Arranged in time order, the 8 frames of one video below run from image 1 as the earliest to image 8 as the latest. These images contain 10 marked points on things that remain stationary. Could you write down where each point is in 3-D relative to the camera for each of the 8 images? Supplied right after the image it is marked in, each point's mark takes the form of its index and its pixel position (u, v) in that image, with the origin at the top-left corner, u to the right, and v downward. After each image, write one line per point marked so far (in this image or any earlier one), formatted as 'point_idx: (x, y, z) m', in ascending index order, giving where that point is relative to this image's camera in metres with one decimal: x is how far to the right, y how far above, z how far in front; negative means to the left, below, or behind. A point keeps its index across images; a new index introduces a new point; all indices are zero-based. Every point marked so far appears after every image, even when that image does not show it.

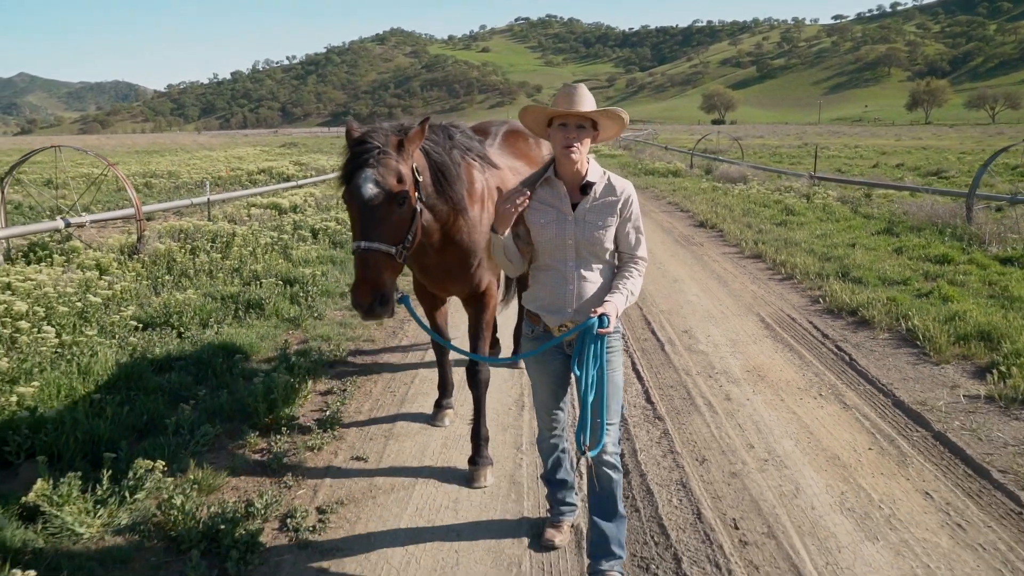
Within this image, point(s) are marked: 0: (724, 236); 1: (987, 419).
0: (+2.8, +0.7, +10.4) m
1: (+2.5, -0.7, +4.2) m
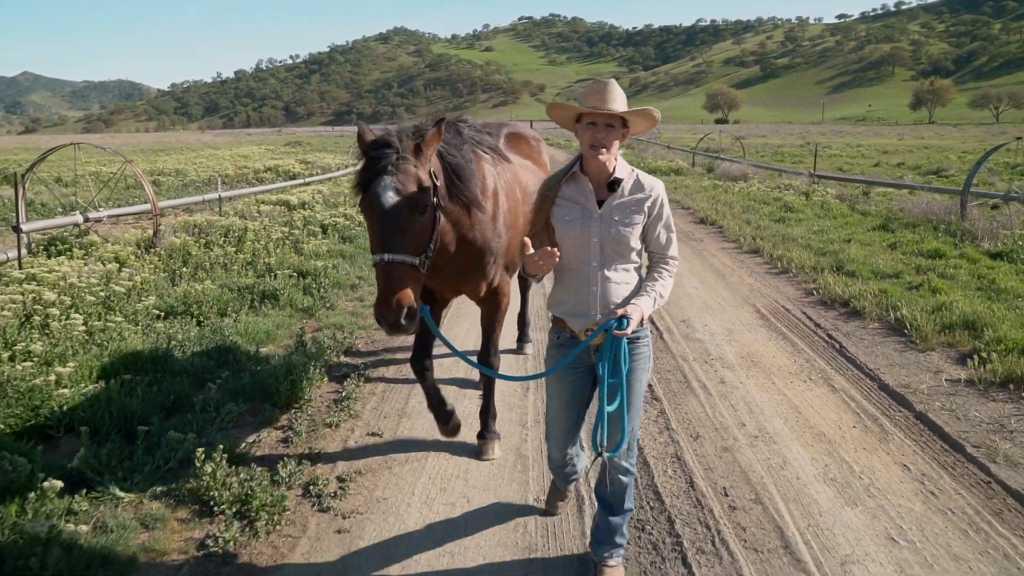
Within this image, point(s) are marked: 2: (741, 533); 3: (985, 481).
0: (+2.8, +0.8, +10.7) m
1: (+2.5, -0.6, +4.4) m
2: (+0.9, -0.9, +3.0) m
3: (+2.1, -0.9, +3.5) m
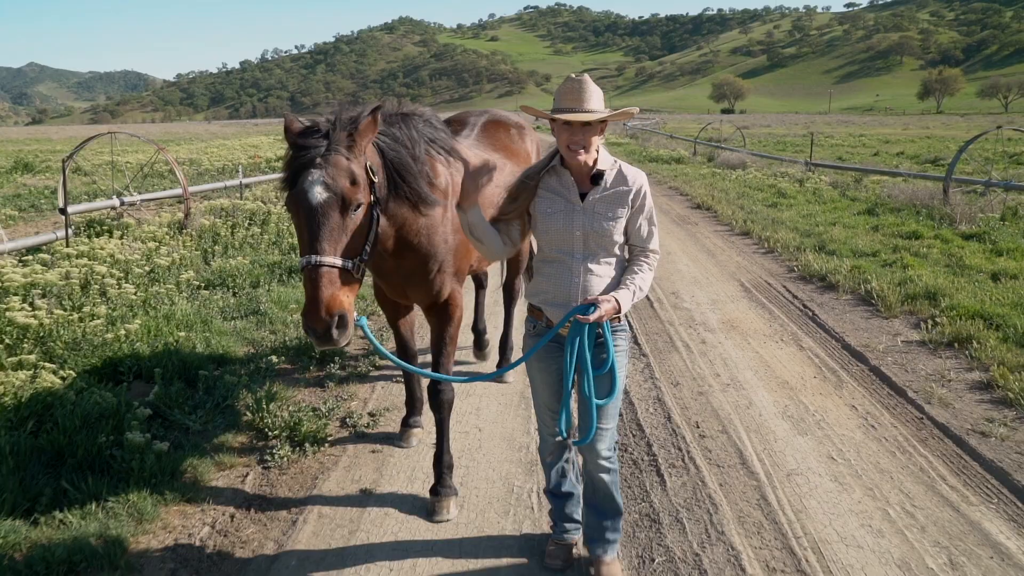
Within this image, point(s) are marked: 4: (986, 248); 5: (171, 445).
0: (+2.9, +1.0, +11.3) m
1: (+2.6, -0.4, +5.0) m
2: (+0.9, -0.8, +3.7) m
3: (+2.1, -0.7, +4.1) m
4: (+4.9, +0.4, +8.1) m
5: (-1.6, -0.7, +3.7) m
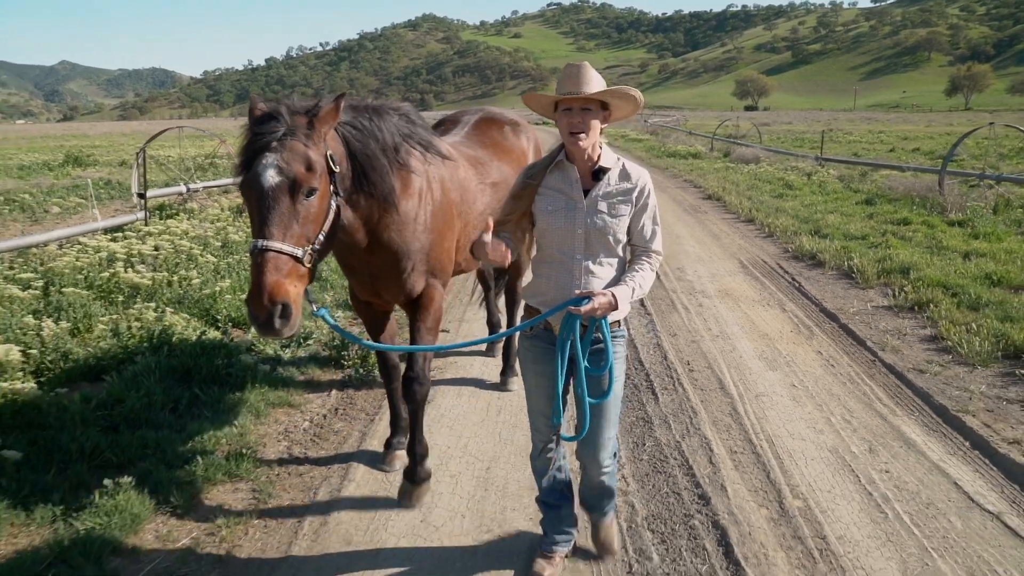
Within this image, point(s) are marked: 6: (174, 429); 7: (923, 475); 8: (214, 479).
0: (+3.3, +1.3, +12.1) m
1: (+2.8, -0.2, +5.9) m
2: (+1.1, -0.5, +4.6) m
3: (+2.3, -0.5, +5.0) m
4: (+5.1, +0.6, +8.9) m
5: (-1.4, -0.5, +4.7) m
6: (-1.6, -0.7, +3.9) m
7: (+1.8, -0.8, +3.4) m
8: (-1.3, -0.8, +3.5) m
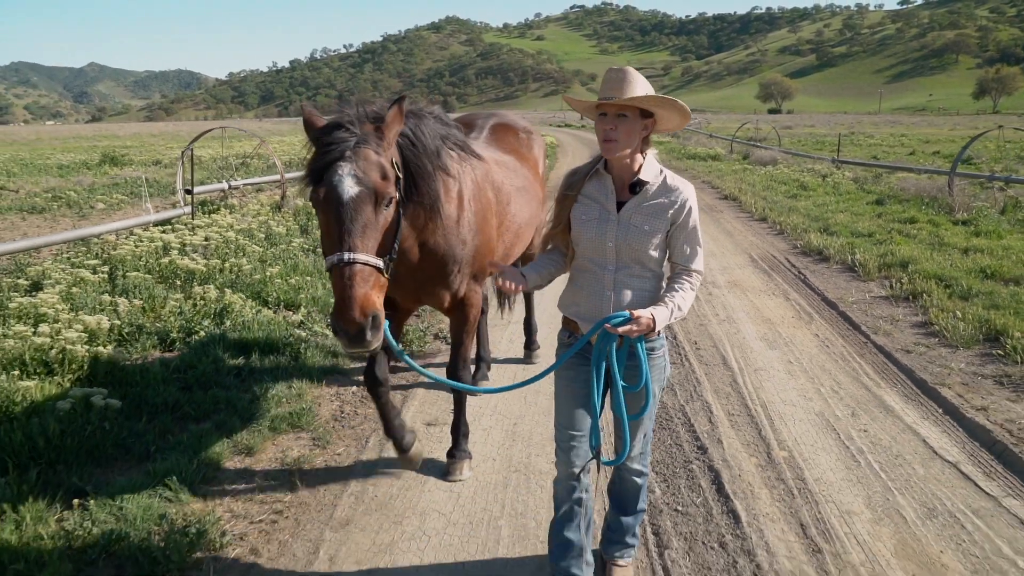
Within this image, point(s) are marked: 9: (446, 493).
0: (+3.6, +1.3, +12.6) m
1: (+2.9, -0.1, +6.4) m
2: (+1.2, -0.4, +5.1) m
3: (+2.4, -0.4, +5.5) m
4: (+5.4, +0.7, +9.3) m
5: (-1.3, -0.4, +5.2) m
6: (-1.5, -0.6, +4.4) m
7: (+1.9, -0.7, +3.9) m
8: (-1.2, -0.7, +4.0) m
9: (-0.3, -0.9, +3.4) m
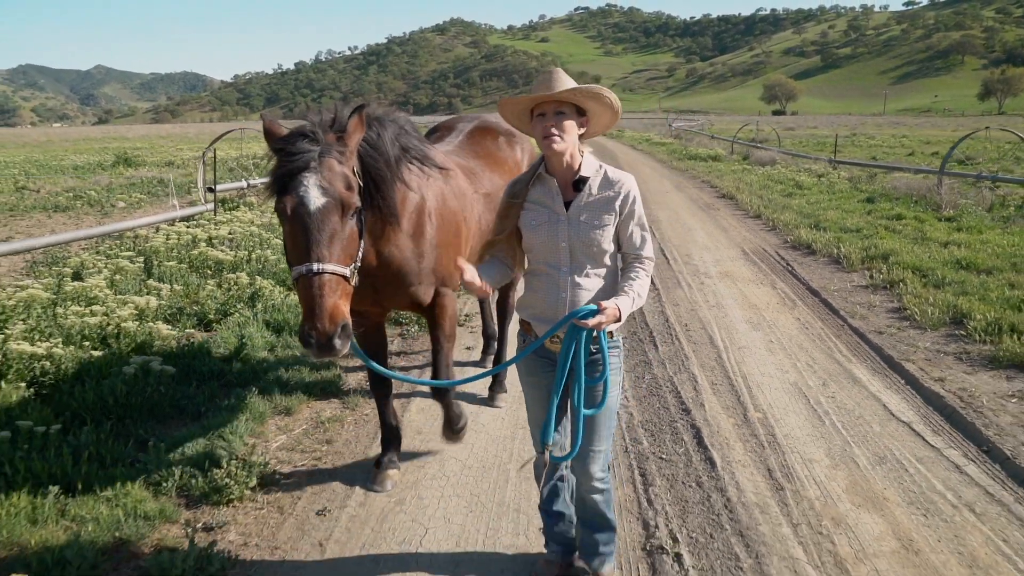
0: (+3.7, +1.4, +13.1) m
1: (+3.0, 0.0, +6.9) m
2: (+1.2, -0.4, +5.6) m
3: (+2.5, -0.3, +6.0) m
4: (+5.5, +0.8, +9.8) m
5: (-1.2, -0.3, +5.8) m
6: (-1.5, -0.5, +4.9) m
7: (+1.9, -0.6, +4.4) m
8: (-1.1, -0.6, +4.6) m
9: (-0.3, -0.8, +3.9) m
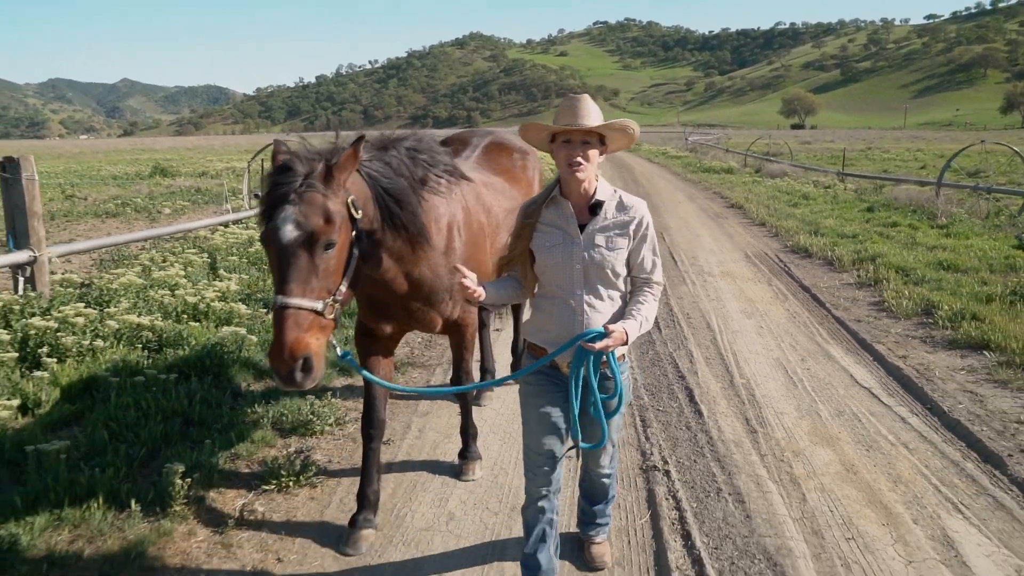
0: (+4.1, +1.3, +13.8) m
1: (+3.2, 0.0, +7.6) m
2: (+1.4, -0.3, +6.4) m
3: (+2.7, -0.2, +6.8) m
4: (+5.7, +0.7, +10.5) m
5: (-1.0, -0.2, +6.6) m
6: (-1.3, -0.4, +5.8) m
7: (+2.1, -0.5, +5.2) m
8: (-1.0, -0.5, +5.4) m
9: (-0.1, -0.7, +4.8) m
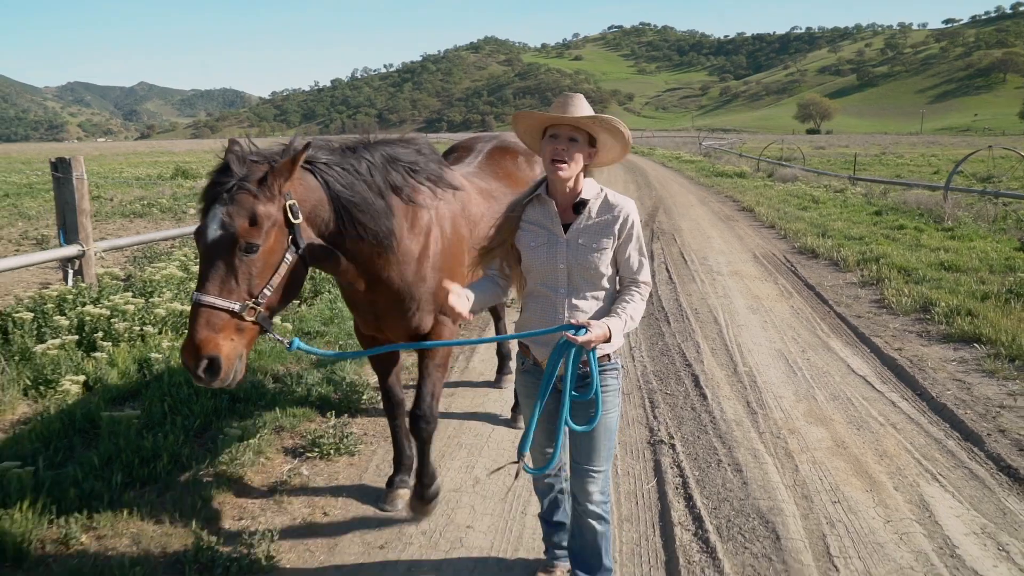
0: (+4.3, +1.3, +14.1) m
1: (+3.4, 0.0, +8.0) m
2: (+1.6, -0.3, +6.7) m
3: (+2.8, -0.2, +7.1) m
4: (+6.0, +0.7, +10.8) m
5: (-0.9, -0.2, +7.0) m
6: (-1.2, -0.3, +6.2) m
7: (+2.2, -0.5, +5.5) m
8: (-0.9, -0.5, +5.8) m
9: (0.0, -0.6, +5.1) m
